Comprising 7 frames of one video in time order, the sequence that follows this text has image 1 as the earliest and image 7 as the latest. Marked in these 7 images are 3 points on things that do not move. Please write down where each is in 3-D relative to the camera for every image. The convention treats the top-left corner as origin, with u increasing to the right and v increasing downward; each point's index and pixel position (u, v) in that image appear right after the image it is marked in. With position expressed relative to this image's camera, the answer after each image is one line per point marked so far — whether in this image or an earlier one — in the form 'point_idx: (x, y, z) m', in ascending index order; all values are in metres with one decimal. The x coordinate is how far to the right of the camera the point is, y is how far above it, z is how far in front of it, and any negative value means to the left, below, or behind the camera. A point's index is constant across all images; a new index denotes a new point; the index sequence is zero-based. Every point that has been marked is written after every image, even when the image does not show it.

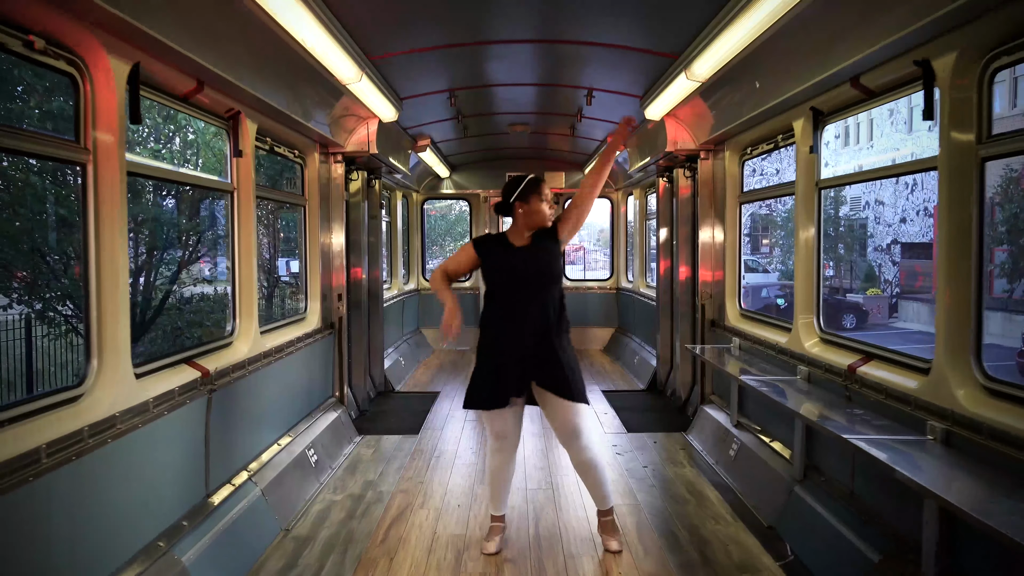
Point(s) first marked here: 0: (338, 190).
0: (-1.6, +0.9, +5.2) m
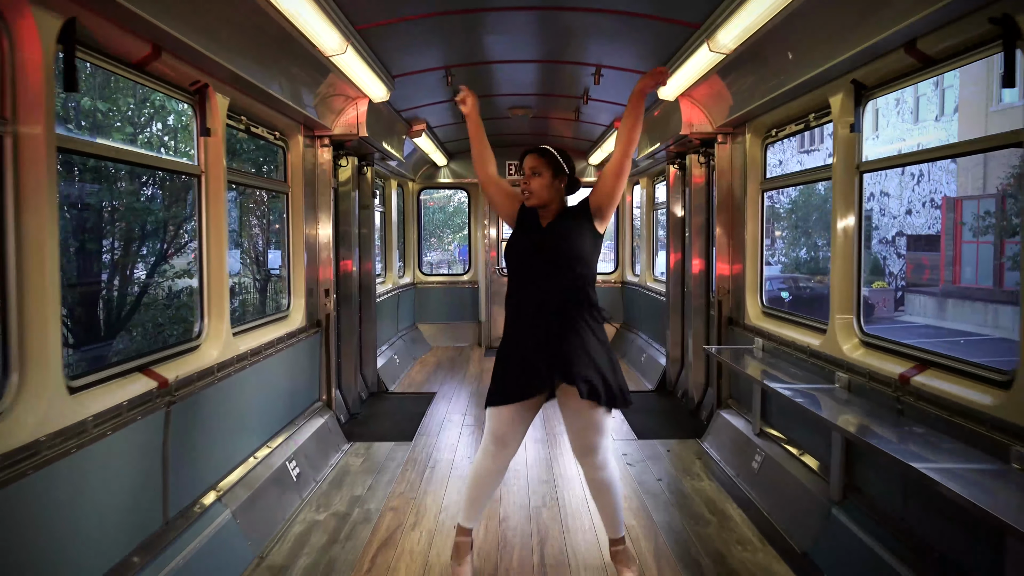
0: (-1.6, +0.9, +4.8) m
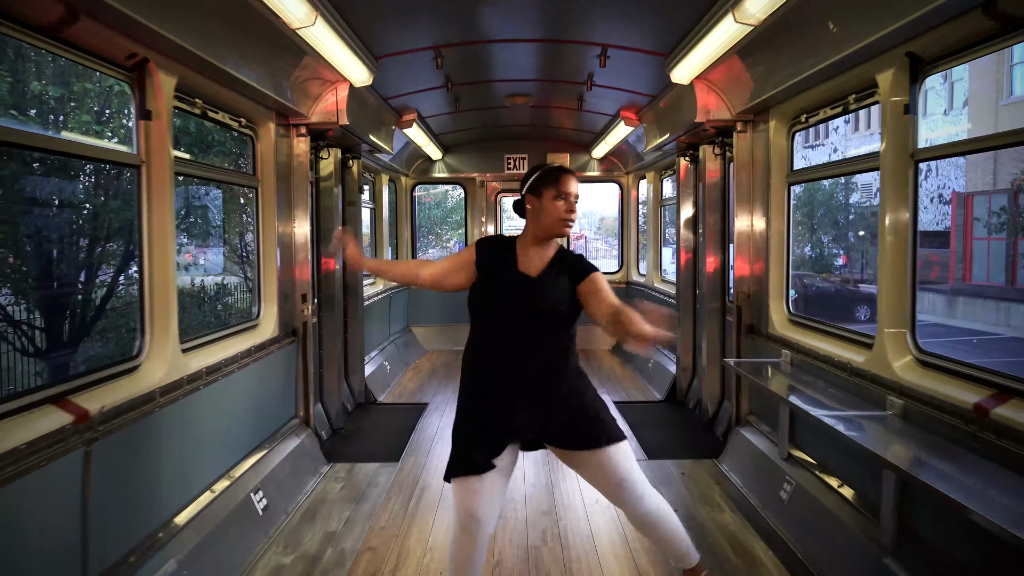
0: (-1.6, +0.9, +4.4) m
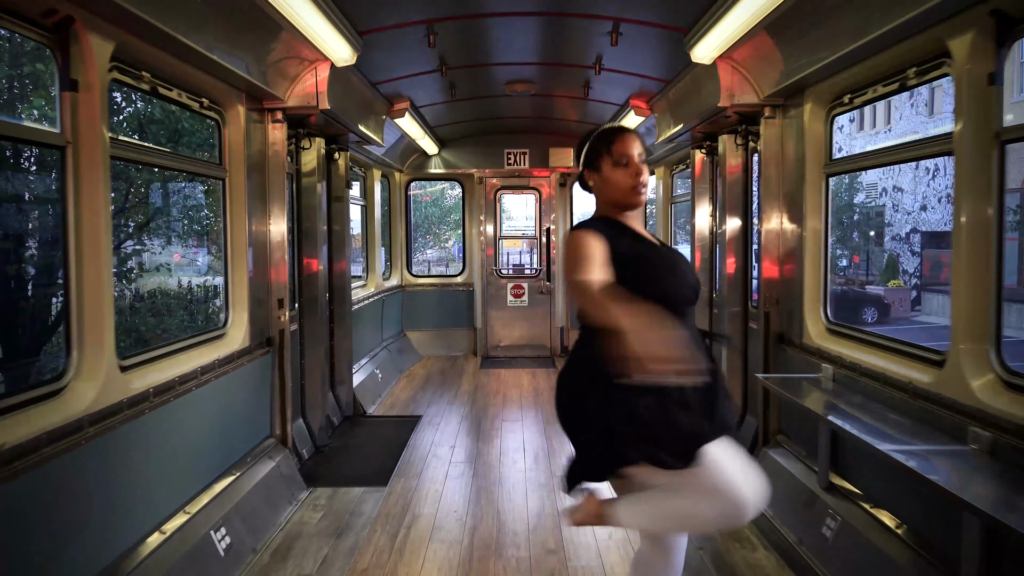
0: (-1.6, +0.9, +3.9) m
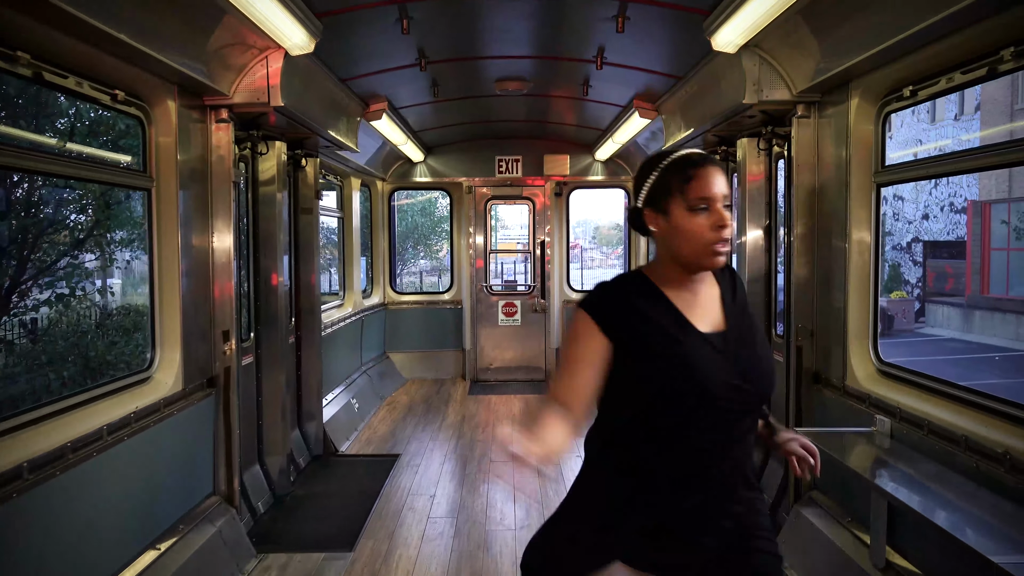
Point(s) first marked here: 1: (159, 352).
0: (-1.7, +0.7, +3.3) m
1: (-1.8, -0.3, +3.0) m
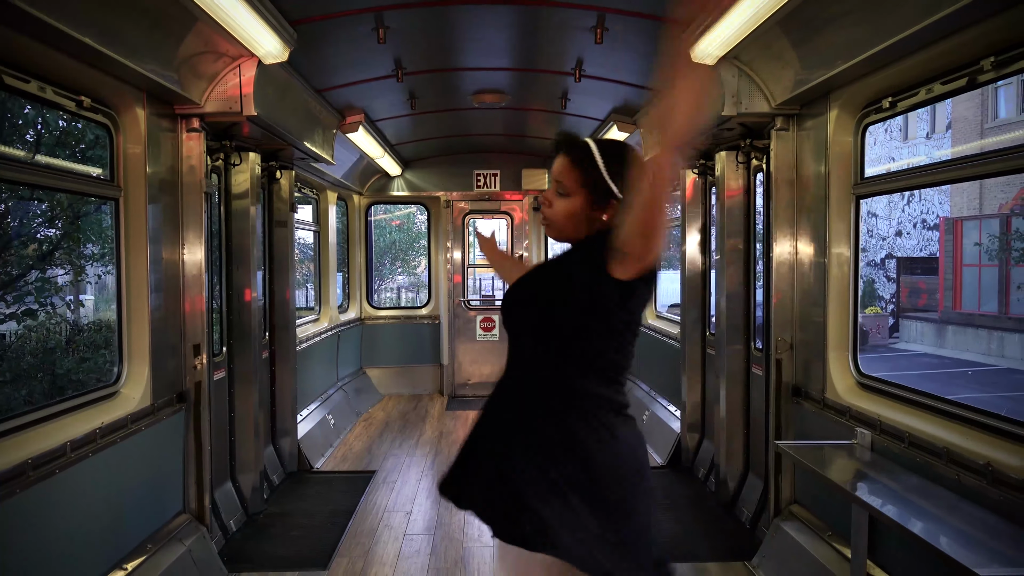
0: (-1.8, +0.6, +3.2) m
1: (-1.9, -0.4, +2.9) m
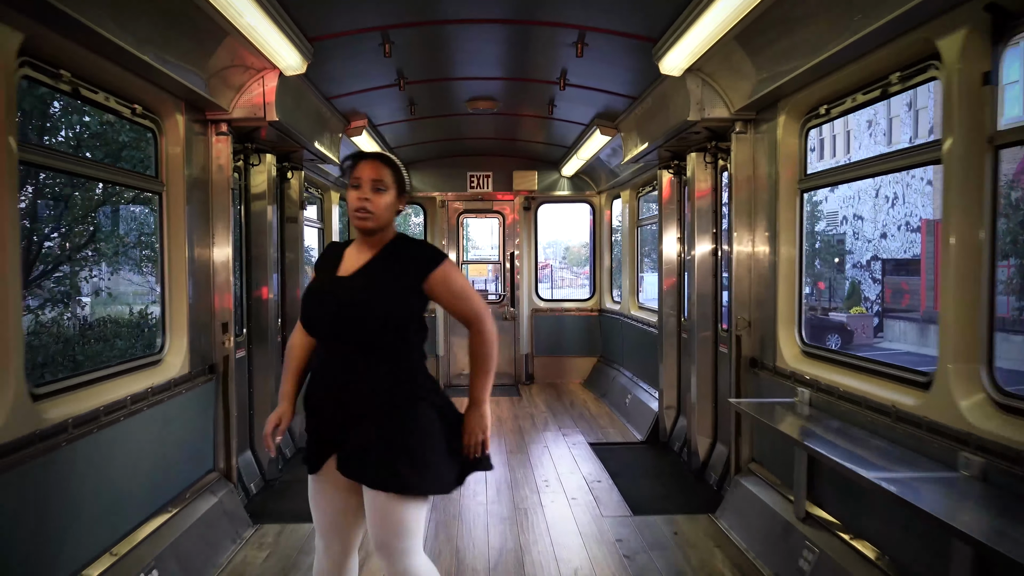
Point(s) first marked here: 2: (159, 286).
0: (-1.8, +0.7, +3.6) m
1: (-2.0, -0.3, +3.3) m
2: (-2.0, 0.0, +3.3) m
